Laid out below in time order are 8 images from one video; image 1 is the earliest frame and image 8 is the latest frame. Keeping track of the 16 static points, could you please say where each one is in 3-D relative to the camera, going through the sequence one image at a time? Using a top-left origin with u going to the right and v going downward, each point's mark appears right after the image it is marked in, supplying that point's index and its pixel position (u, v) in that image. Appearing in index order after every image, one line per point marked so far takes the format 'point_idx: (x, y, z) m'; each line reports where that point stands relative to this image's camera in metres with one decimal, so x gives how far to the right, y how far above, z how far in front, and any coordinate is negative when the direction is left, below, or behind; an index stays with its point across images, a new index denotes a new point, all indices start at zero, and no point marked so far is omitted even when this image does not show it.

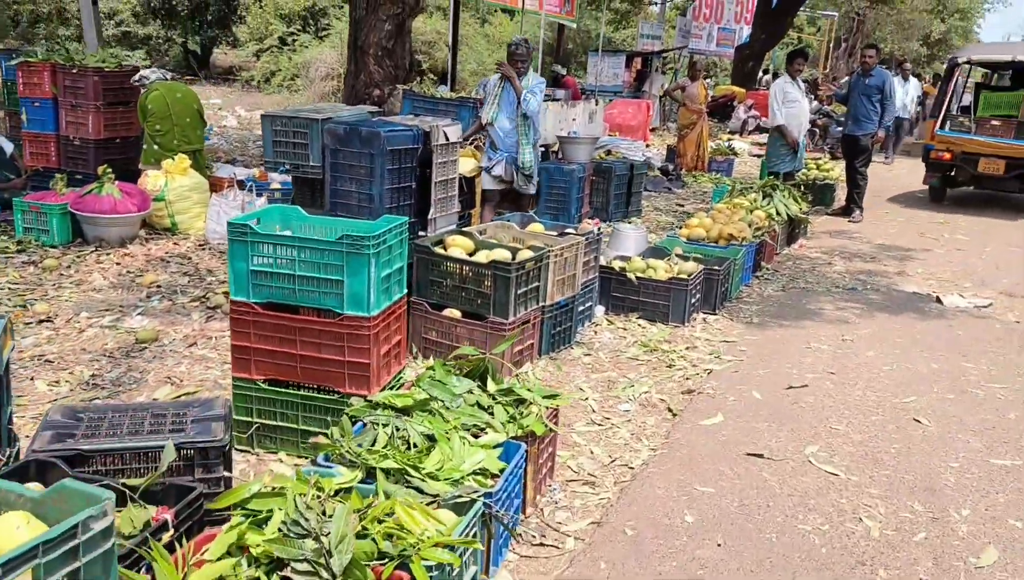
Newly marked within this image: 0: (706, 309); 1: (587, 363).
0: (+1.5, -0.1, +6.6) m
1: (+0.5, -0.5, +5.4) m
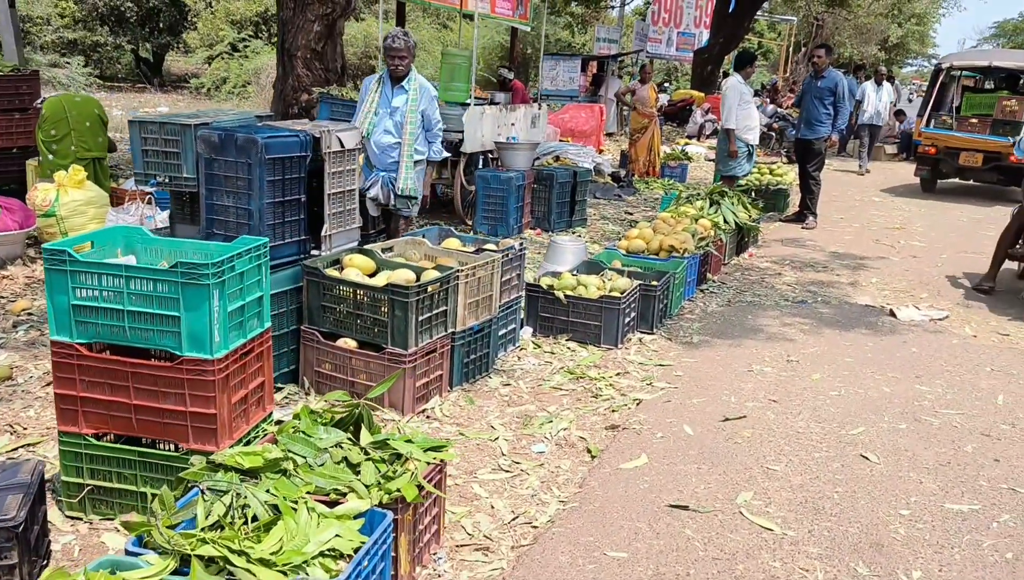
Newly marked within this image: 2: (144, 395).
0: (+0.9, -0.3, +6.1) m
1: (0.0, -0.6, +4.8) m
2: (-1.4, -0.4, +3.2) m
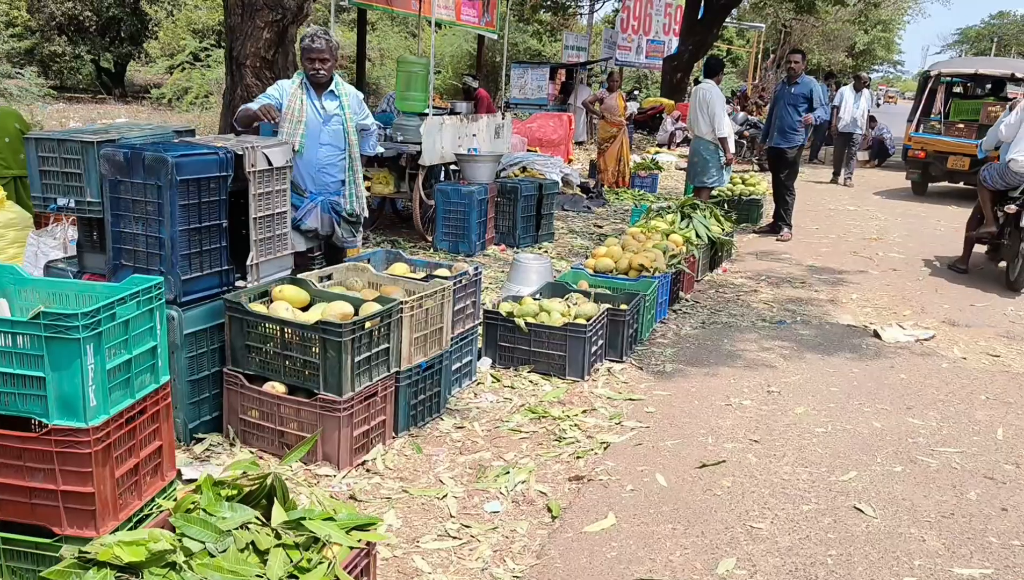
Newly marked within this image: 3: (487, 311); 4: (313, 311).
0: (+0.7, -0.4, +5.6) m
1: (-0.3, -0.8, +4.3) m
2: (-1.5, -0.6, +2.6) m
3: (-0.2, -0.1, +5.3) m
4: (-0.9, -0.1, +4.1) m
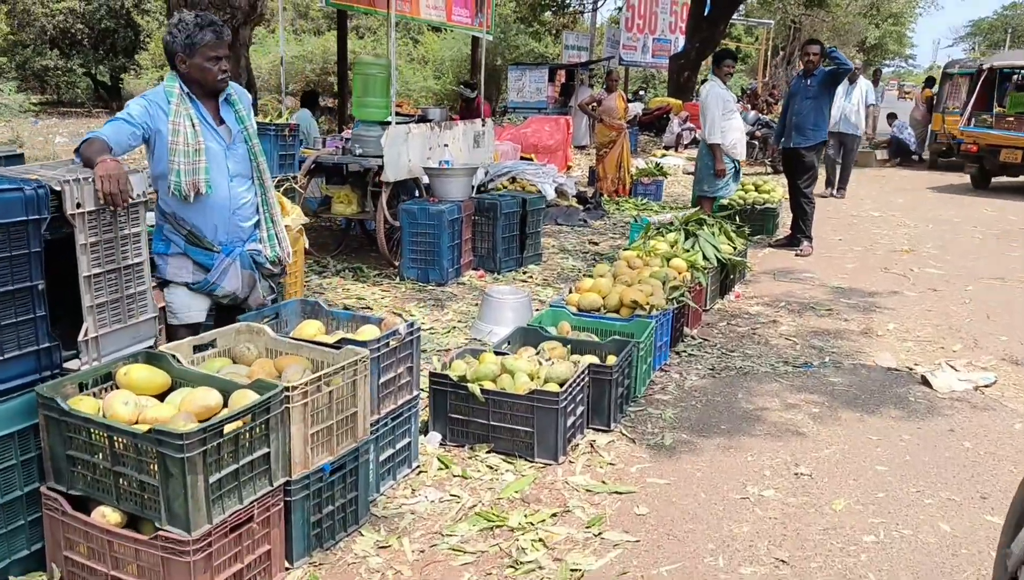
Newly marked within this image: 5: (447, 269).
0: (+0.4, -0.7, +4.5) m
1: (-0.5, -1.0, +3.2) m
2: (-1.8, -0.8, +1.5) m
3: (-0.4, -0.4, +4.2) m
4: (-1.2, -0.4, +3.0) m
5: (-0.6, +0.2, +7.4) m
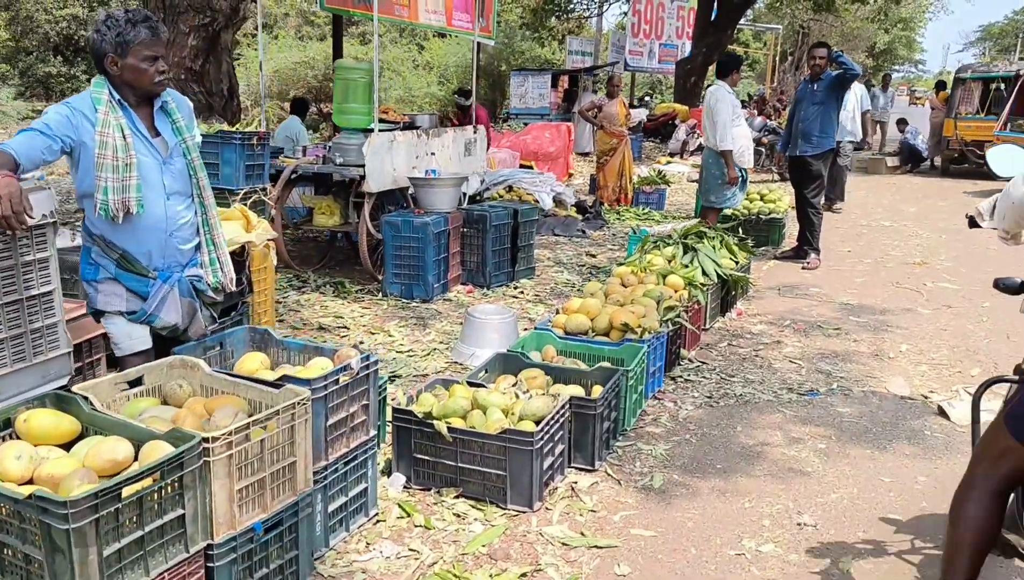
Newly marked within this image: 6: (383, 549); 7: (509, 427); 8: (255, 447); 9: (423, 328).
0: (+0.3, -0.8, +4.1) m
1: (-0.6, -1.1, +2.8) m
2: (-2.0, -0.9, +1.1) m
3: (-0.5, -0.5, +3.8) m
4: (-1.3, -0.5, +2.6) m
5: (-0.7, 0.0, +7.0) m
6: (-0.5, -1.0, +3.3) m
7: (0.0, -0.6, +3.7) m
8: (-0.8, -0.5, +2.8) m
9: (-0.7, -0.3, +6.3) m
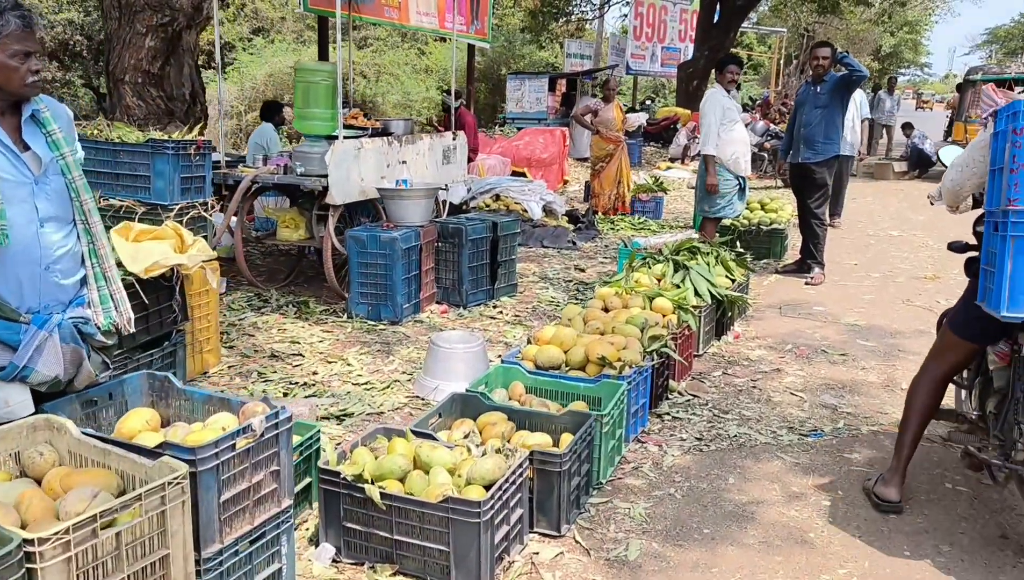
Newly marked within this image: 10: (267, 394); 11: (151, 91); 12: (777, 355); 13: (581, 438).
0: (+0.1, -1.0, +3.5) m
1: (-0.8, -1.3, +2.2) m
2: (-2.2, -1.1, +0.5) m
3: (-0.7, -0.7, +3.2) m
4: (-1.5, -0.6, +2.0) m
5: (-0.8, -0.1, +6.5) m
6: (-0.7, -1.1, +2.8) m
7: (-0.2, -0.7, +3.1) m
8: (-1.0, -0.6, +2.2) m
9: (-0.8, -0.4, +5.7) m
10: (-1.4, -0.6, +4.9) m
11: (-3.3, +1.8, +7.9) m
12: (+1.9, -0.5, +6.0) m
13: (+0.3, -0.6, +3.6) m
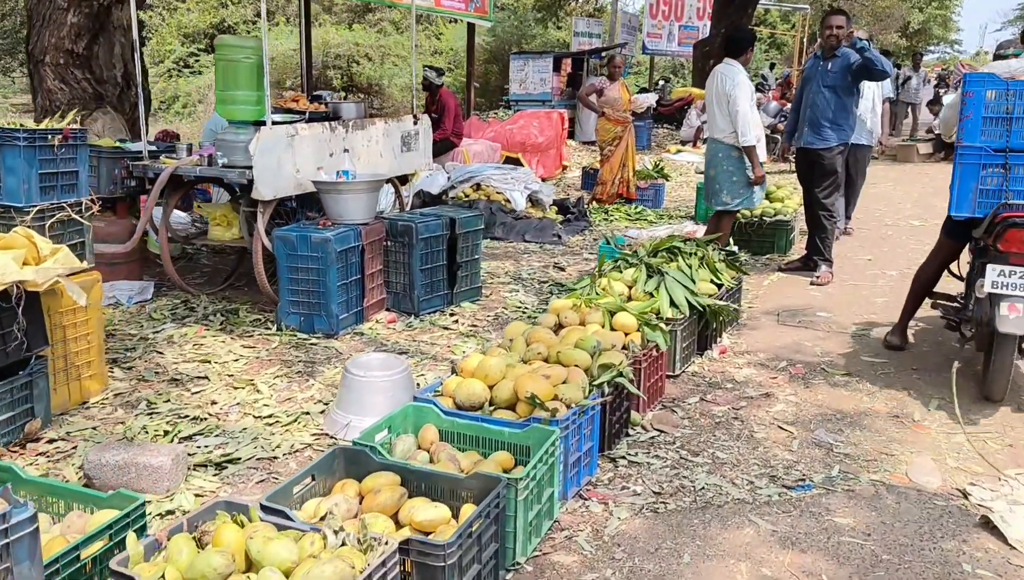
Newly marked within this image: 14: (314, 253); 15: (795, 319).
0: (-0.3, -1.1, +2.7) m
1: (-1.3, -1.4, +1.4) m
2: (-2.6, -1.2, -0.2) m
3: (-1.1, -0.8, +2.4) m
4: (-2.0, -0.8, +1.2) m
5: (-1.1, -0.2, +5.6) m
6: (-1.1, -1.3, +2.0) m
7: (-0.6, -0.8, +2.3) m
8: (-1.5, -0.8, +1.4) m
9: (-1.2, -0.5, +4.9) m
10: (-1.7, -0.7, +4.1) m
11: (-3.6, +1.8, +7.1) m
12: (+1.5, -0.5, +5.1) m
13: (-0.1, -0.7, +2.8) m
14: (-1.3, +0.2, +5.5) m
15: (+2.0, -0.2, +6.2) m
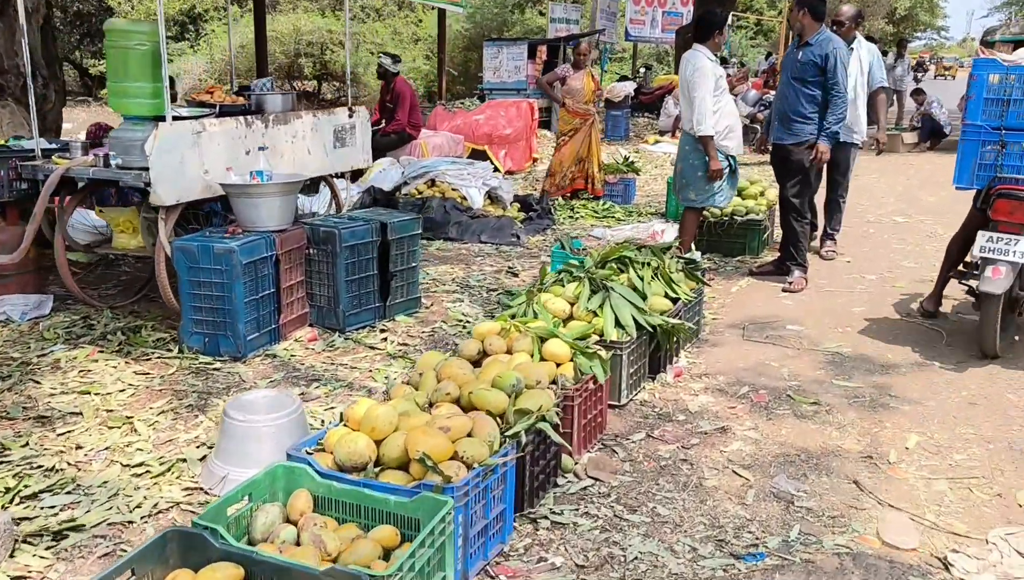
0: (-0.6, -1.2, +2.1) m
1: (-1.6, -1.6, +0.8) m
2: (-3.0, -1.4, -0.9) m
3: (-1.5, -0.9, +1.8) m
4: (-2.3, -0.9, +0.6) m
5: (-1.5, -0.3, +5.0) m
6: (-1.5, -1.4, +1.4) m
7: (-1.0, -1.0, +1.6) m
8: (-1.8, -0.9, +0.8) m
9: (-1.6, -0.6, +4.2) m
10: (-2.1, -0.8, +3.4) m
11: (-4.0, +1.7, +6.4) m
12: (+1.1, -0.6, +4.5) m
13: (-0.5, -0.9, +2.2) m
14: (-1.7, +0.1, +4.9) m
15: (+1.6, -0.3, +5.6) m
